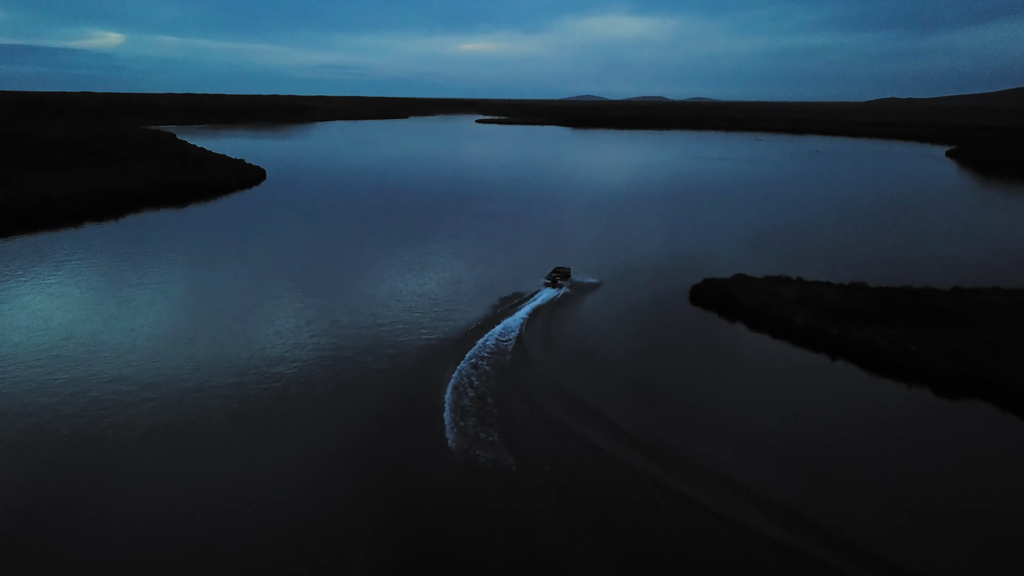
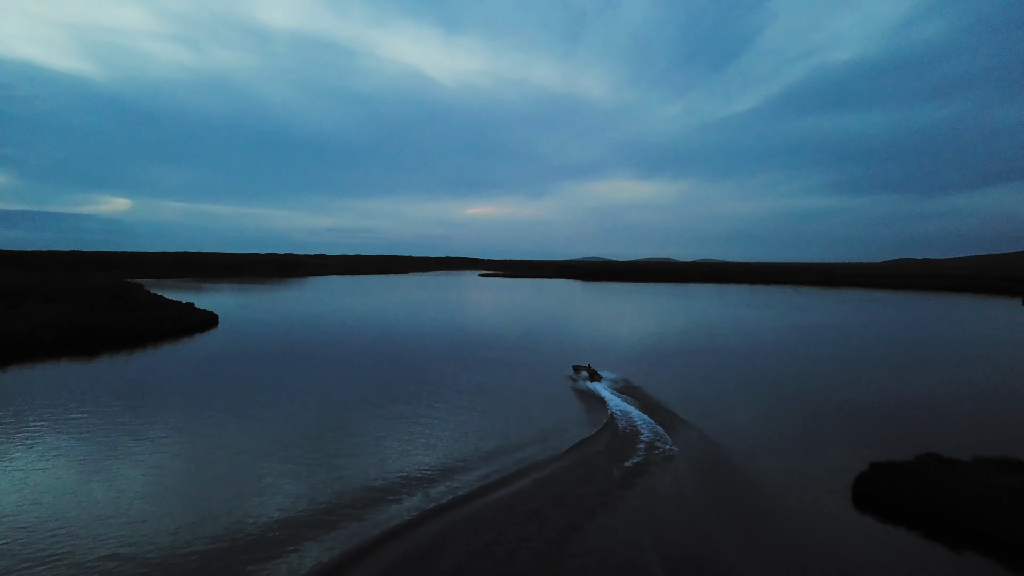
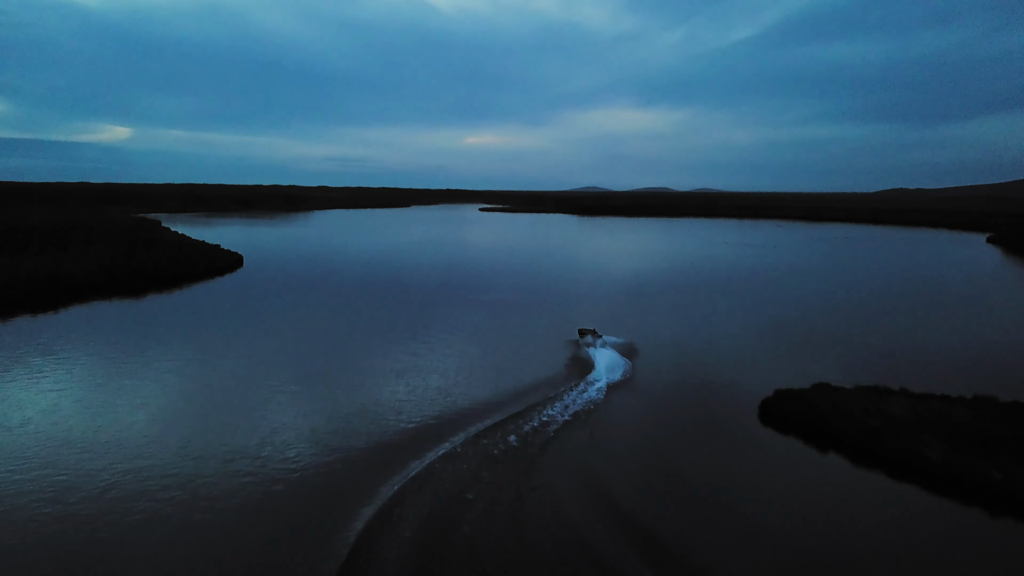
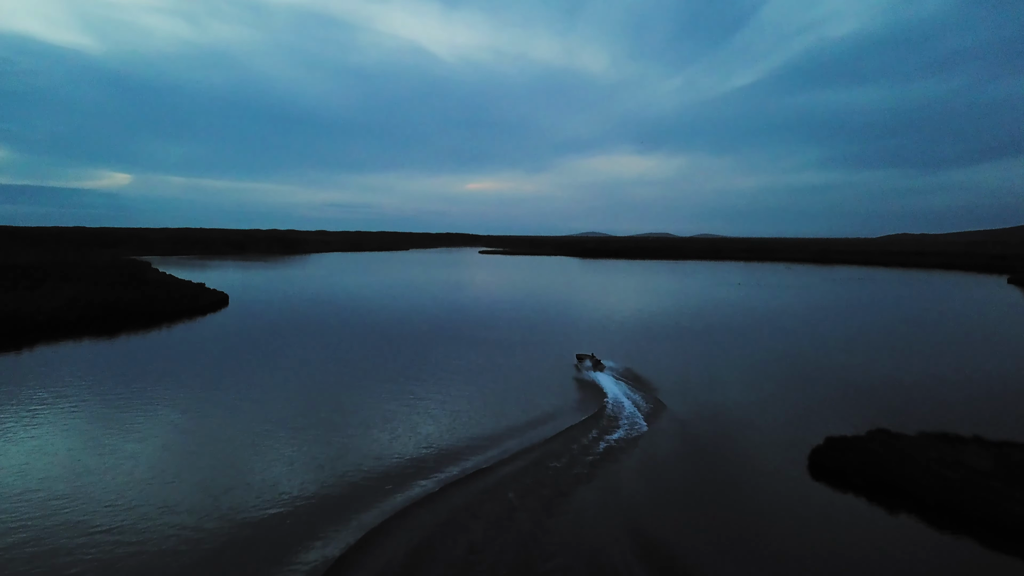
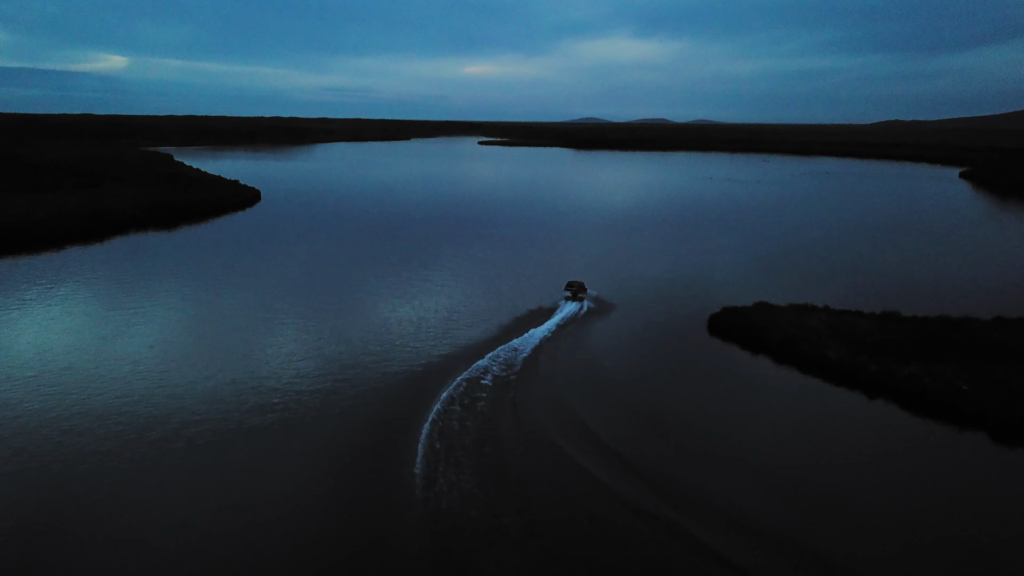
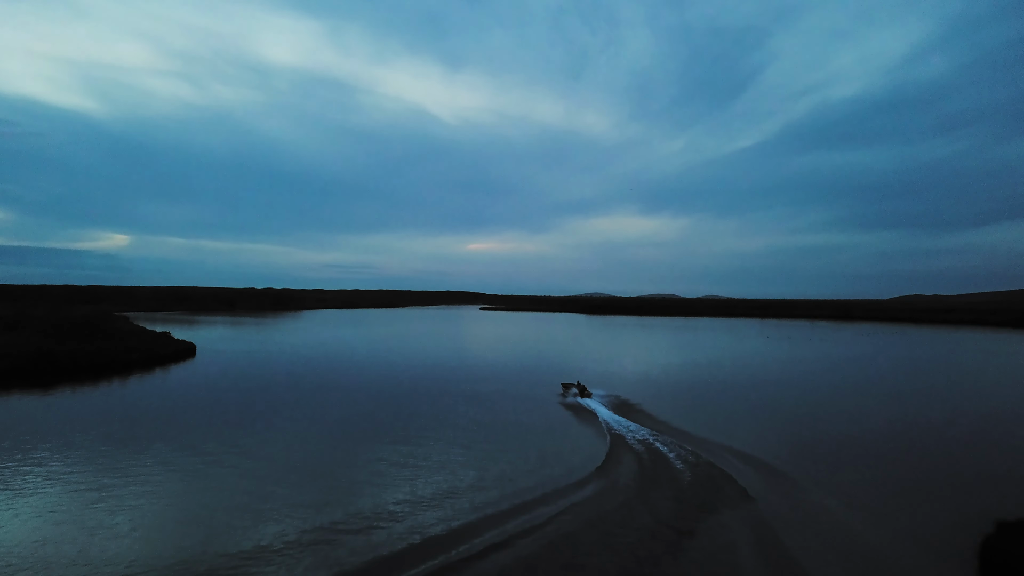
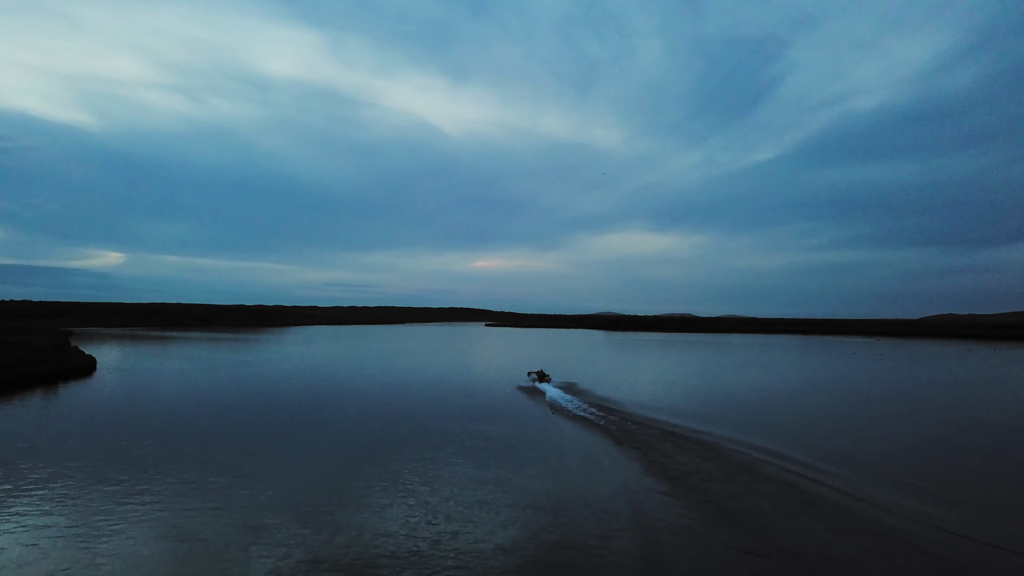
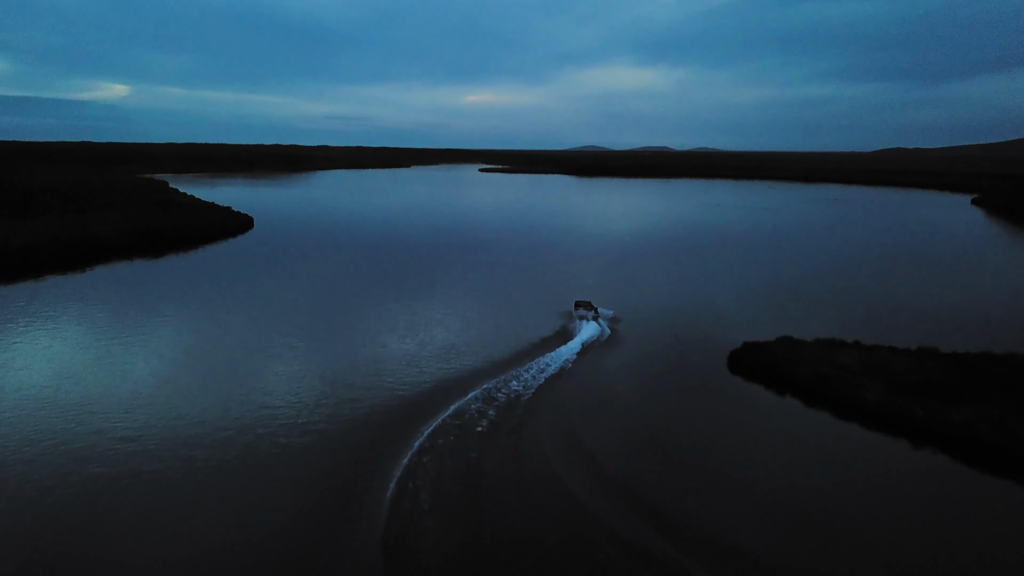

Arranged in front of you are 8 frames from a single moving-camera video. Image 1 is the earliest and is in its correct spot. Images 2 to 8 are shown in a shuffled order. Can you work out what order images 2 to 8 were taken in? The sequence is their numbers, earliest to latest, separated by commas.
5, 8, 3, 4, 2, 6, 7
